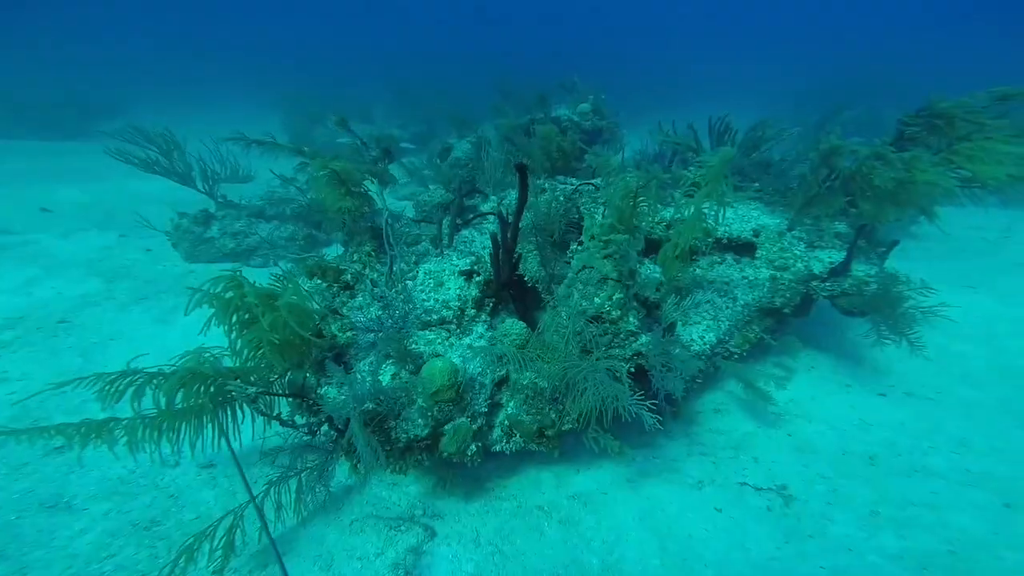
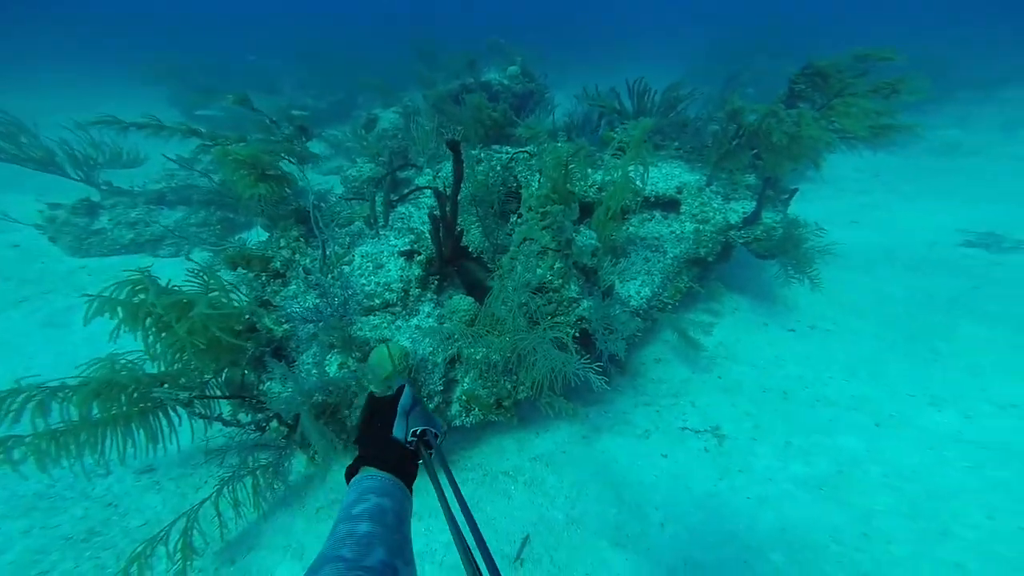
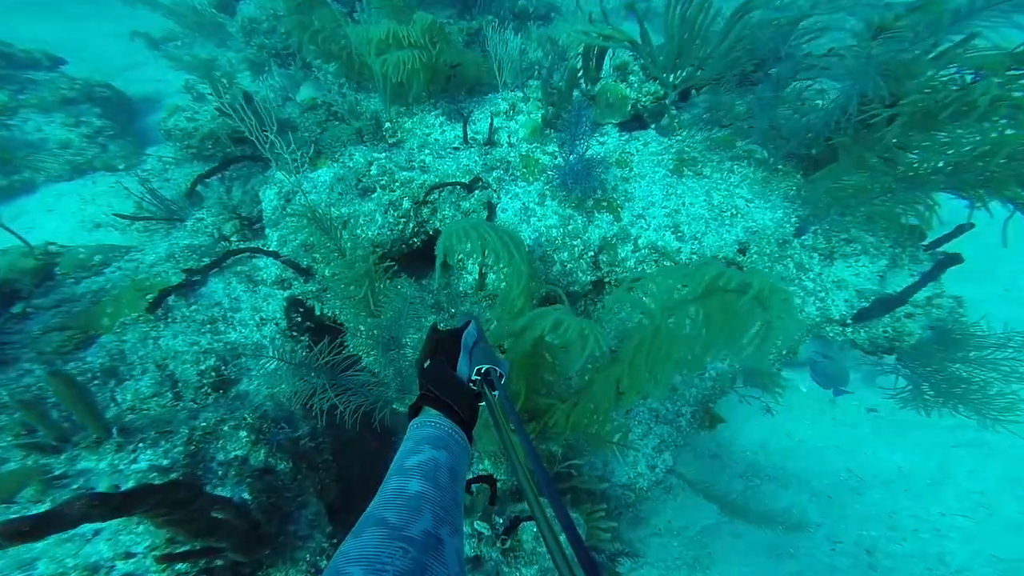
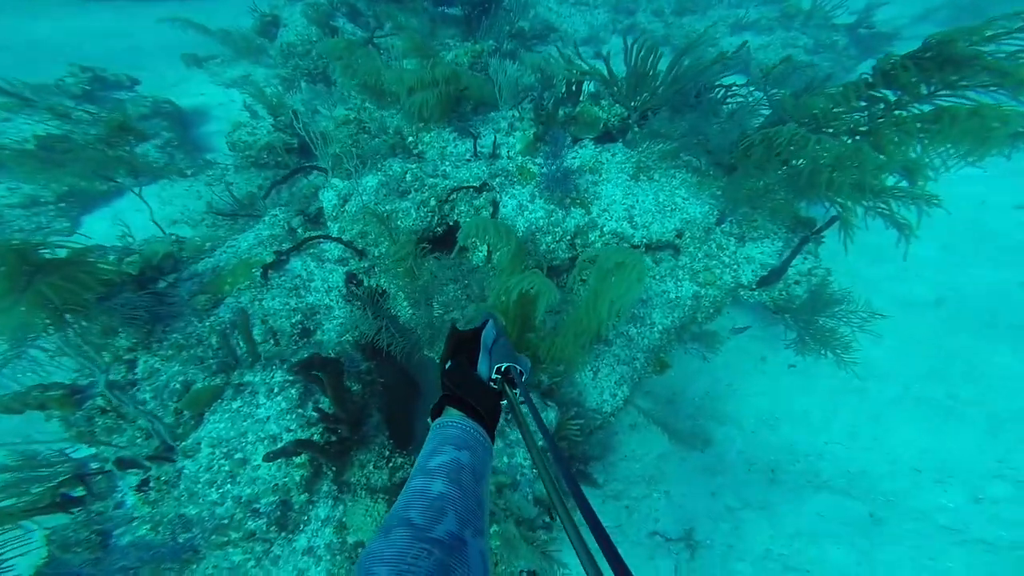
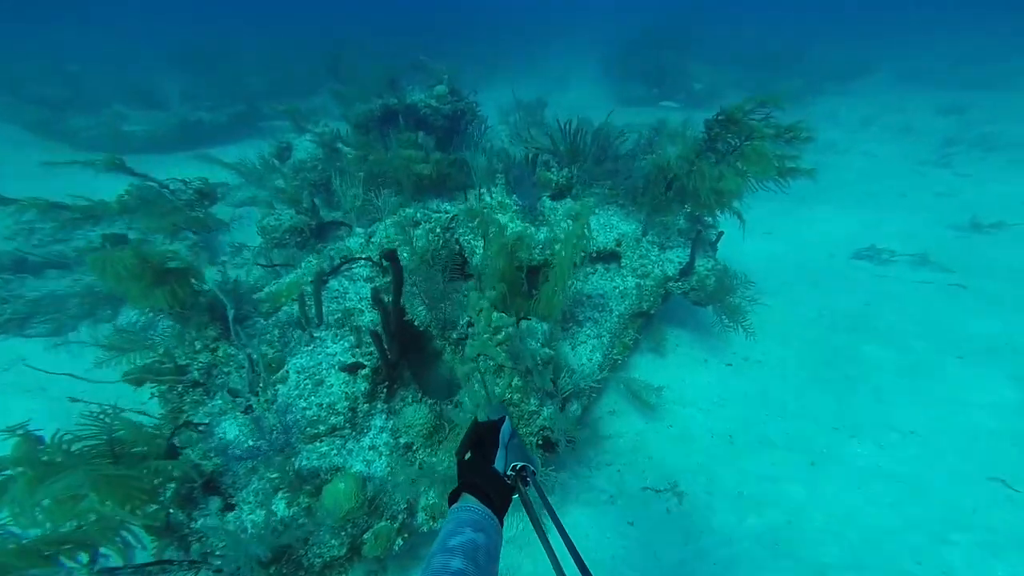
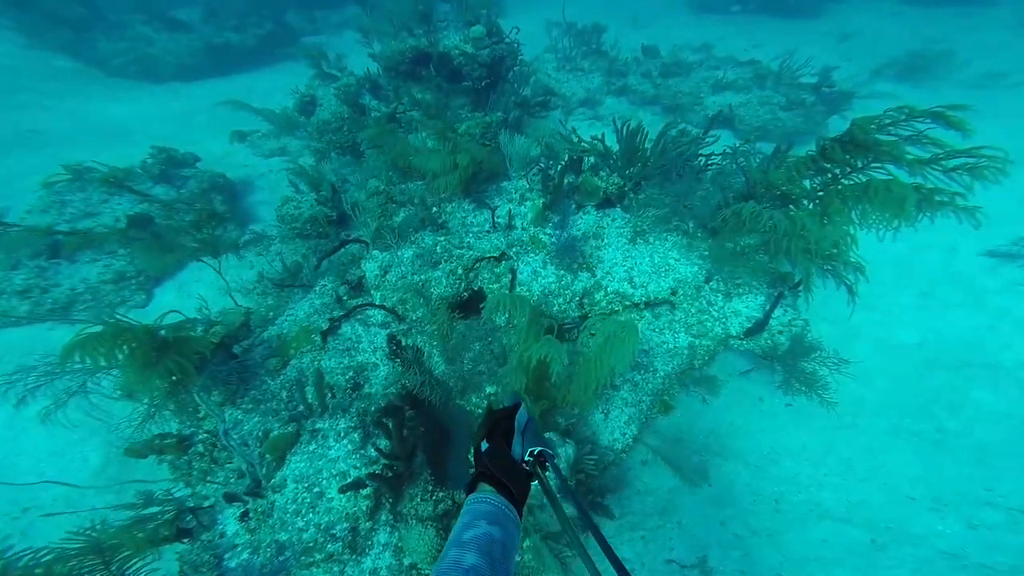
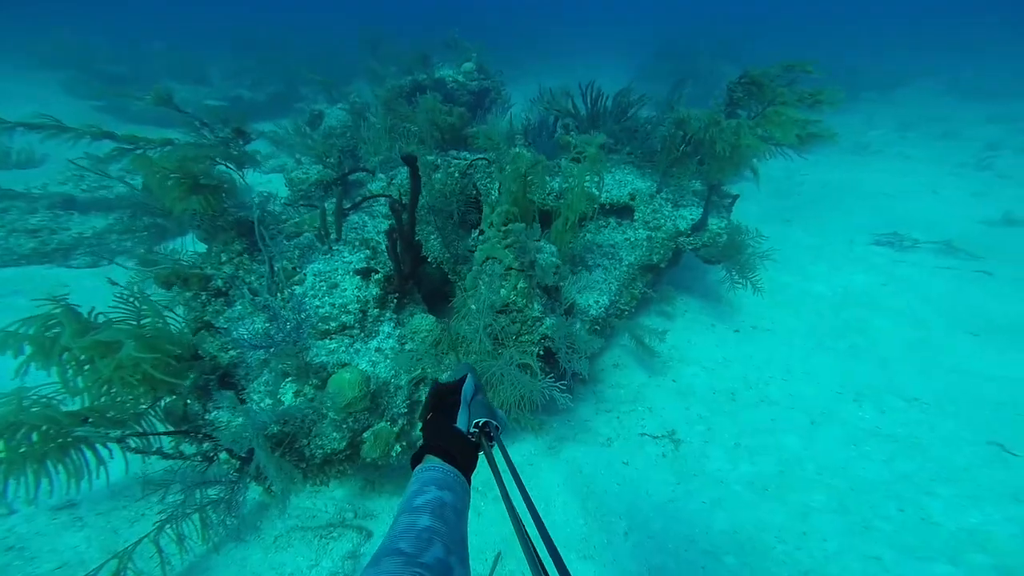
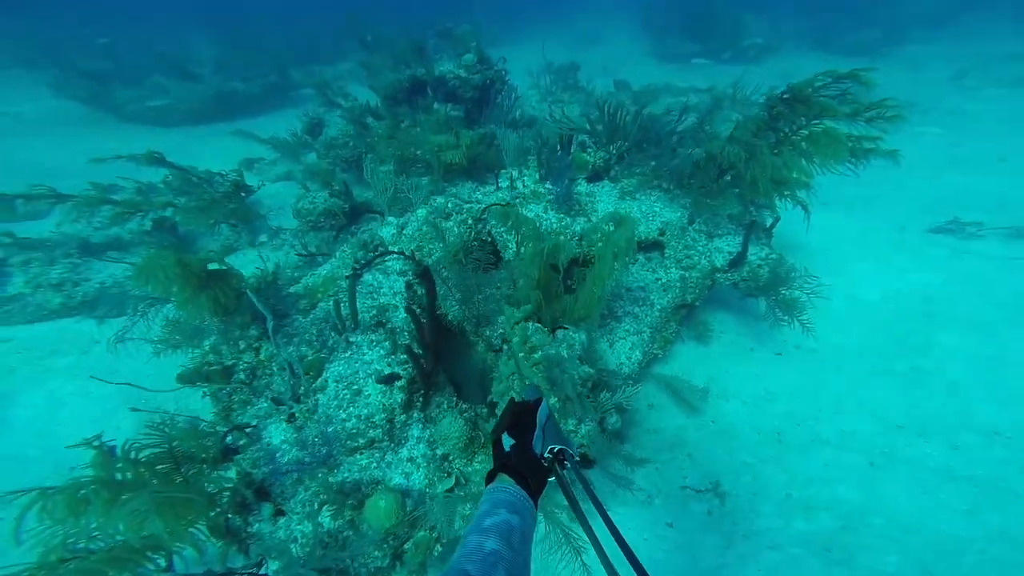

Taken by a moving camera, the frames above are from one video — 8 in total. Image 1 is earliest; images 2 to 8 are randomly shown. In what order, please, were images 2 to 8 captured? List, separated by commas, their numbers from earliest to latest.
2, 7, 5, 8, 6, 4, 3
